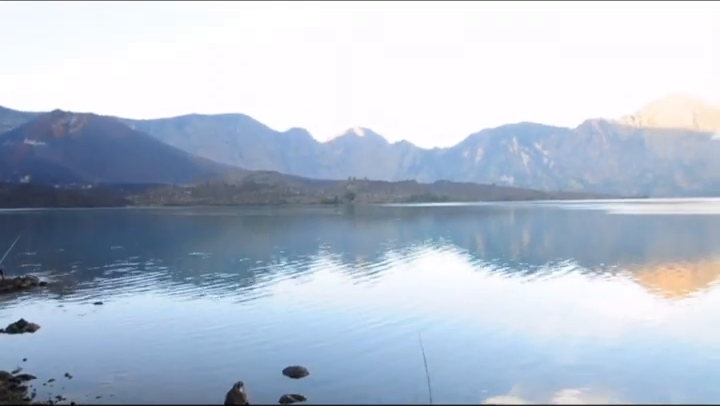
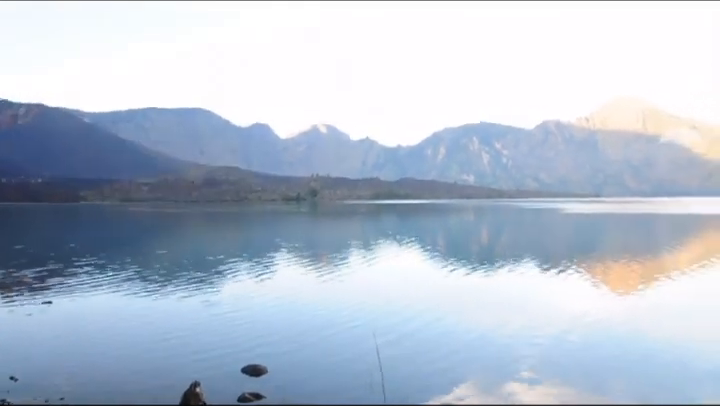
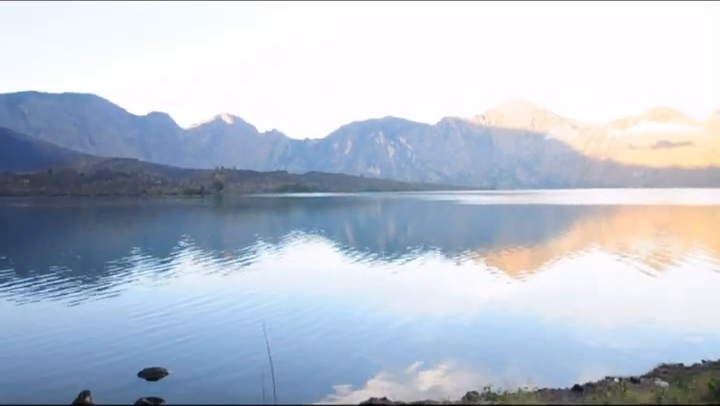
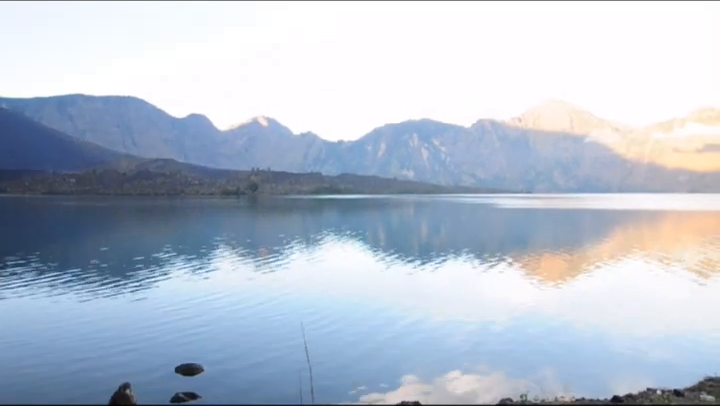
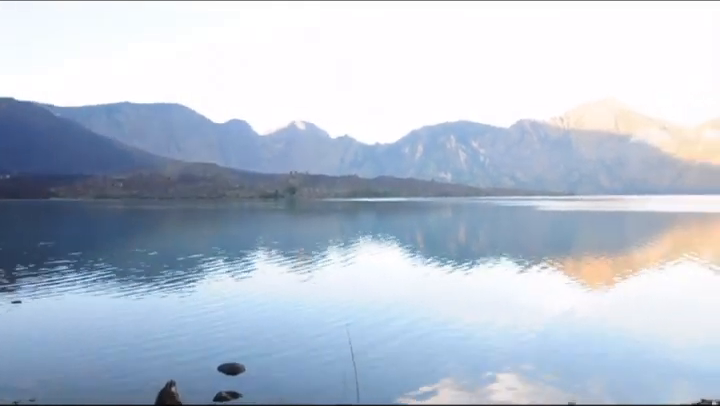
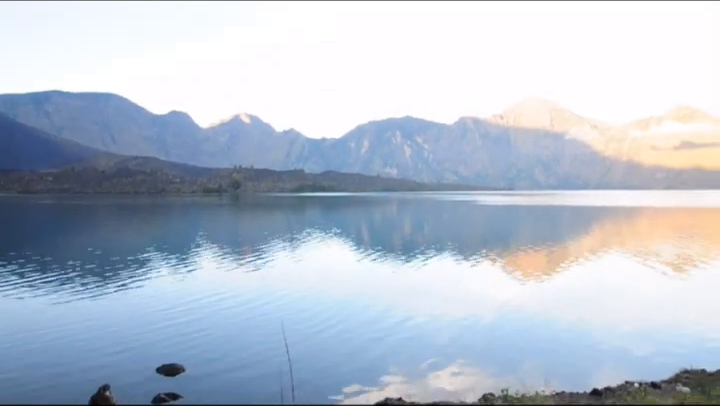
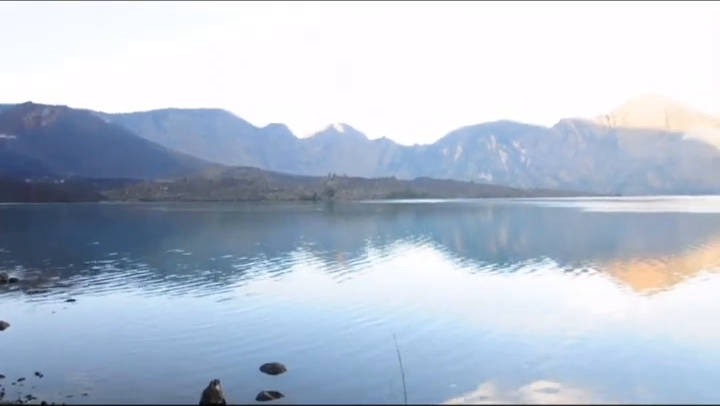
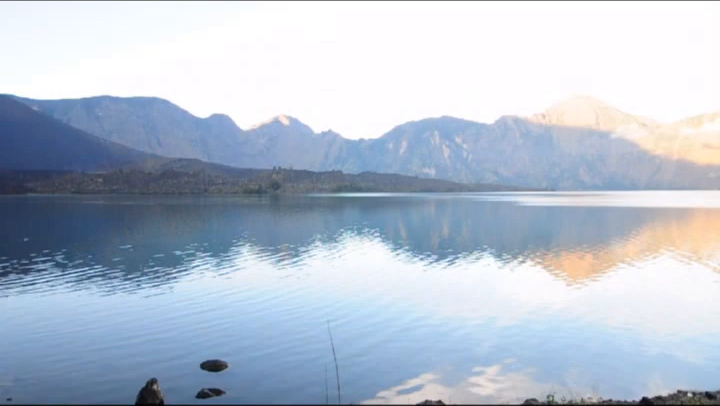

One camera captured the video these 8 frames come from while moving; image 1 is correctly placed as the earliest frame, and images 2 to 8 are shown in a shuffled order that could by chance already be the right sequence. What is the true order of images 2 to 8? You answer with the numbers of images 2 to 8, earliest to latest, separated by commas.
7, 2, 5, 8, 4, 6, 3
